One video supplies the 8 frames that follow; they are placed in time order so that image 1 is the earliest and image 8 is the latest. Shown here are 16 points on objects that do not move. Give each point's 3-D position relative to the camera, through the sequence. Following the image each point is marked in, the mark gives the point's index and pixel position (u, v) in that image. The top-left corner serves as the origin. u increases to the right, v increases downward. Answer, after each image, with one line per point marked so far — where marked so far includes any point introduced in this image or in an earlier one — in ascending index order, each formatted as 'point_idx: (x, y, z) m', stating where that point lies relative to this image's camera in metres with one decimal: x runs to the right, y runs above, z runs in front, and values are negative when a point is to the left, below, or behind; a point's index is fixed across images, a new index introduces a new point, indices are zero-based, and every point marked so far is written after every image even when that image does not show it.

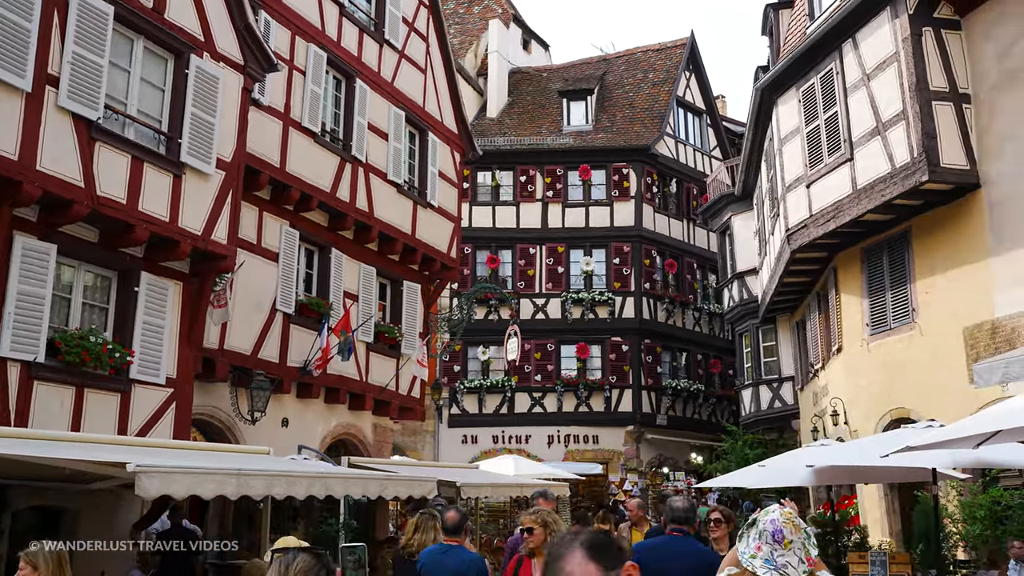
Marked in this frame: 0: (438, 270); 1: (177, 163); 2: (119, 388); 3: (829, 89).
0: (-1.4, +0.3, +18.2) m
1: (-3.3, +1.2, +9.9) m
2: (-3.7, -0.9, +9.5) m
3: (+4.7, +3.0, +14.9) m
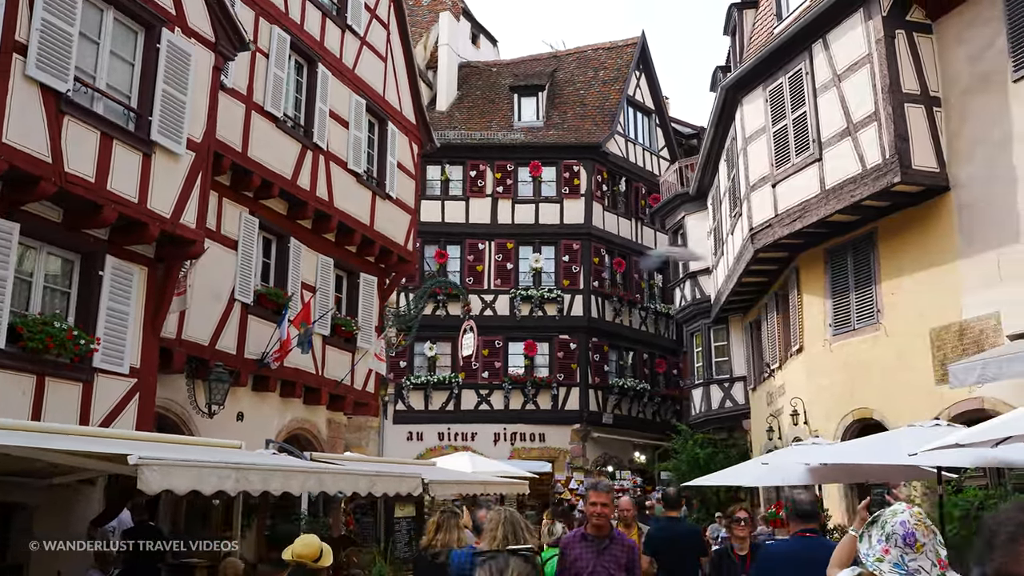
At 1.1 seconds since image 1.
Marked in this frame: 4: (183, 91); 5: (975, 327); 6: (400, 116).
0: (-2.1, +0.4, +17.8) m
1: (-3.4, +1.4, +9.4) m
2: (-3.8, -0.8, +9.0) m
3: (+4.3, +3.0, +14.9) m
4: (-3.3, +2.0, +10.0) m
5: (+5.7, -0.5, +12.3) m
6: (-2.0, +3.1, +18.3) m
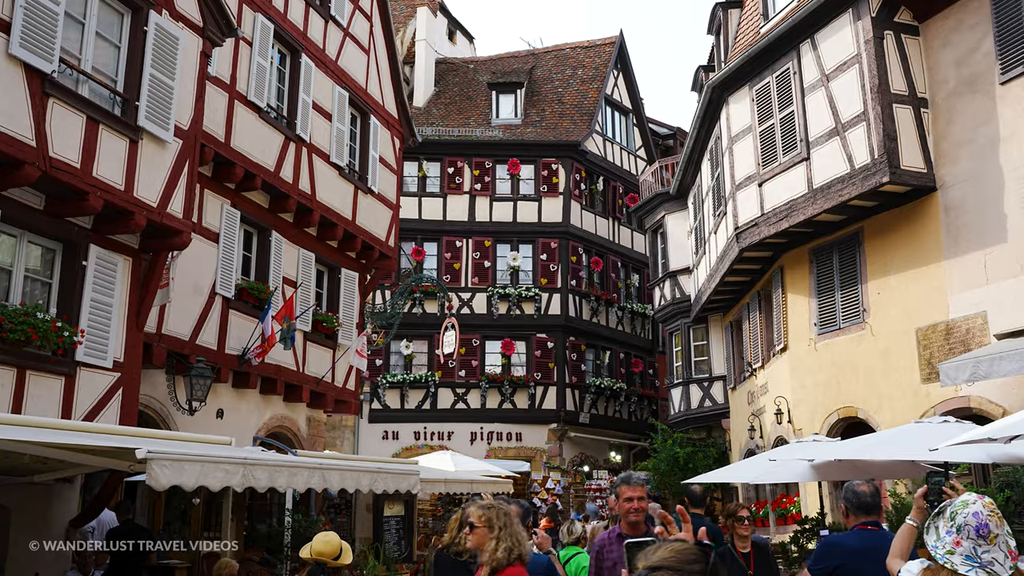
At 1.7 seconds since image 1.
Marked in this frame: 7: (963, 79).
0: (-2.4, +0.5, +17.5) m
1: (-3.4, +1.5, +9.1) m
2: (-3.9, -0.7, +8.7) m
3: (+4.1, +3.0, +14.9) m
4: (-3.3, +2.0, +9.7) m
5: (+5.5, -0.5, +12.3) m
6: (-2.3, +3.2, +18.0) m
7: (+5.8, +2.7, +12.8) m
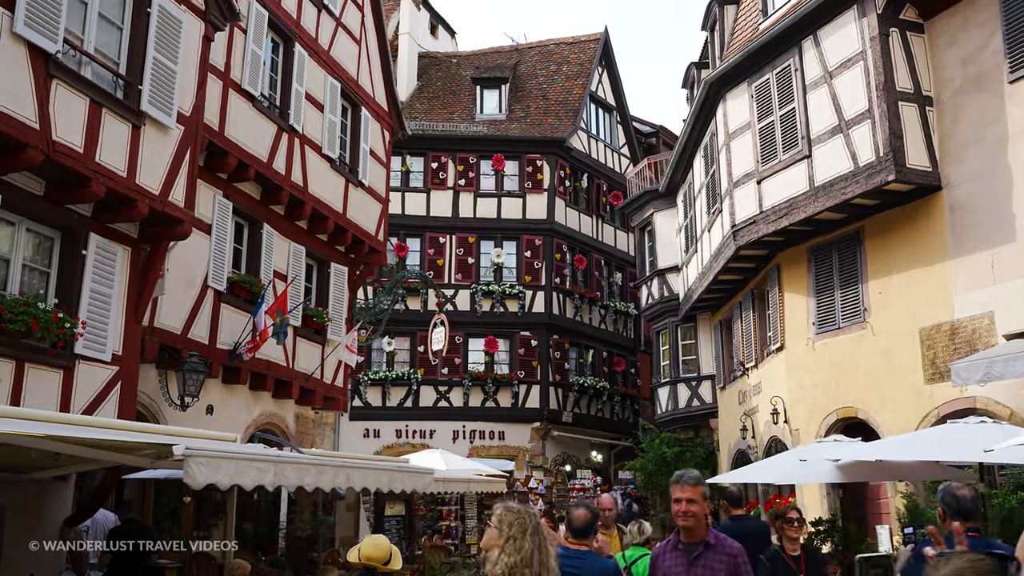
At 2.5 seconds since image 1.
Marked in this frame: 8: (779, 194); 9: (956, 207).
0: (-2.5, +0.6, +17.2) m
1: (-3.3, +1.5, +8.8) m
2: (-3.7, -0.6, +8.3) m
3: (+4.1, +3.0, +14.8) m
4: (-3.2, +2.1, +9.4) m
5: (+5.6, -0.5, +12.2) m
6: (-2.5, +3.3, +17.7) m
7: (+5.8, +2.7, +12.7) m
8: (+3.9, +1.4, +14.6) m
9: (+5.6, +1.0, +12.7) m
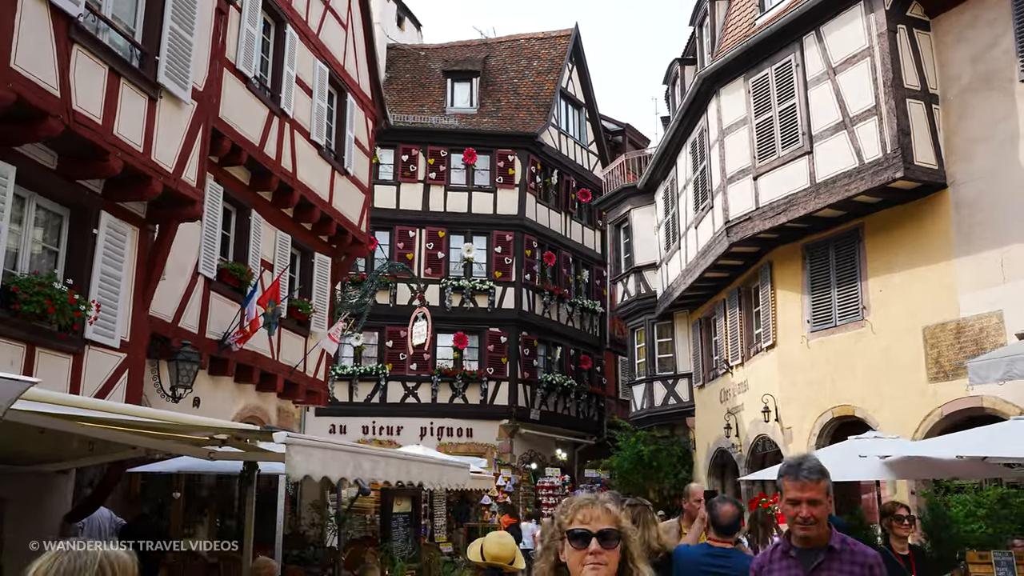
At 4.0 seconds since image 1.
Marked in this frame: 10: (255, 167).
0: (-2.7, +0.7, +16.7) m
1: (-3.0, +1.7, +8.3) m
2: (-3.4, -0.5, +7.8) m
3: (+4.0, +3.0, +14.7) m
4: (-2.9, +2.3, +8.9) m
5: (+5.6, -0.4, +12.2) m
6: (-2.6, +3.4, +17.2) m
7: (+5.9, +2.7, +12.7) m
8: (+3.8, +1.4, +14.5) m
9: (+5.7, +1.0, +12.7) m
10: (-3.5, +1.6, +13.5) m
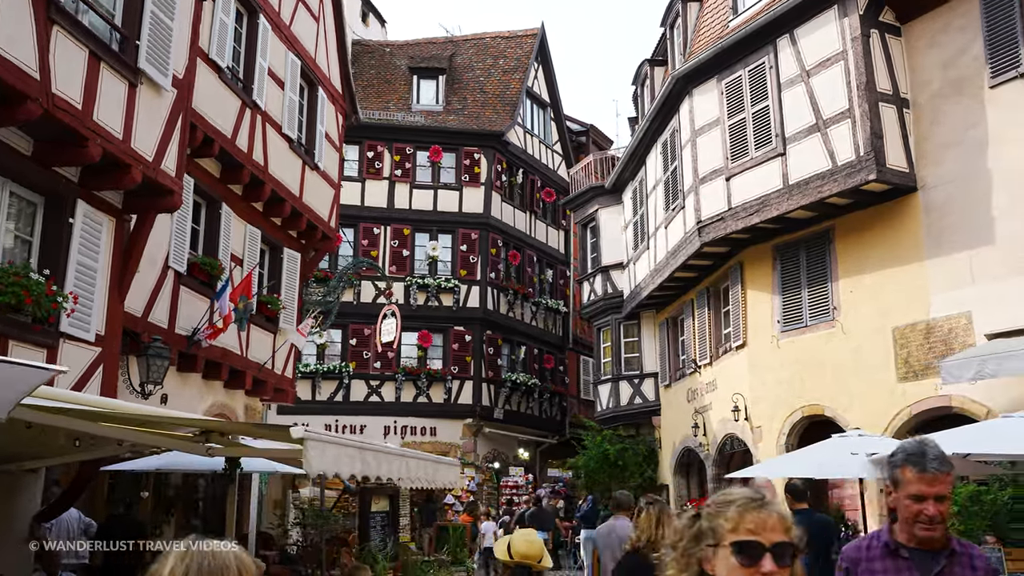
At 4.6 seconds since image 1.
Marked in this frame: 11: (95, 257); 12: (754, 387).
0: (-3.2, +0.8, +16.5) m
1: (-3.0, +1.7, +8.1) m
2: (-3.5, -0.4, +7.5) m
3: (+3.7, +3.0, +14.8) m
4: (-3.0, +2.3, +8.6) m
5: (+5.3, -0.5, +12.4) m
6: (-3.1, +3.5, +17.0) m
7: (+5.6, +2.7, +12.9) m
8: (+3.5, +1.4, +14.6) m
9: (+5.4, +1.0, +12.9) m
10: (-3.8, +1.7, +13.2) m
11: (-3.4, +0.3, +8.2) m
12: (+3.7, -1.5, +15.4) m
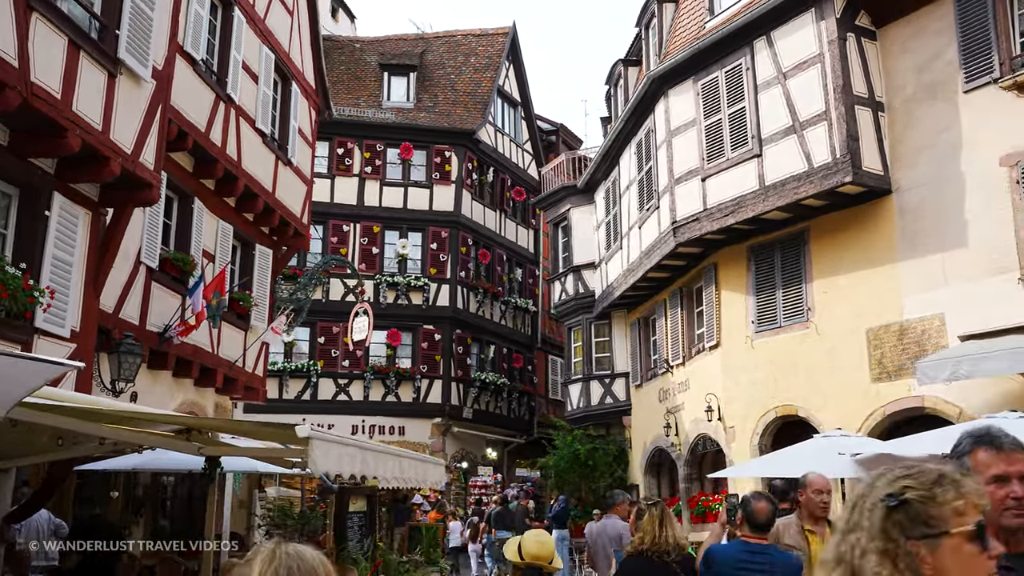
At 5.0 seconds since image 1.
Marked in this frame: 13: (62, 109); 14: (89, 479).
0: (-3.6, +0.8, +16.3) m
1: (-3.1, +1.8, +7.9) m
2: (-3.6, -0.4, +7.3) m
3: (+3.3, +3.0, +14.9) m
4: (-3.1, +2.4, +8.5) m
5: (+5.1, -0.5, +12.5) m
6: (-3.5, +3.5, +16.8) m
7: (+5.4, +2.6, +13.1) m
8: (+3.1, +1.4, +14.7) m
9: (+5.1, +1.0, +13.0) m
10: (-4.1, +1.8, +13.0) m
11: (-3.5, +0.3, +8.0) m
12: (+3.3, -1.5, +15.5) m
13: (-3.2, +1.3, +7.2) m
14: (-4.8, -2.1, +11.3) m
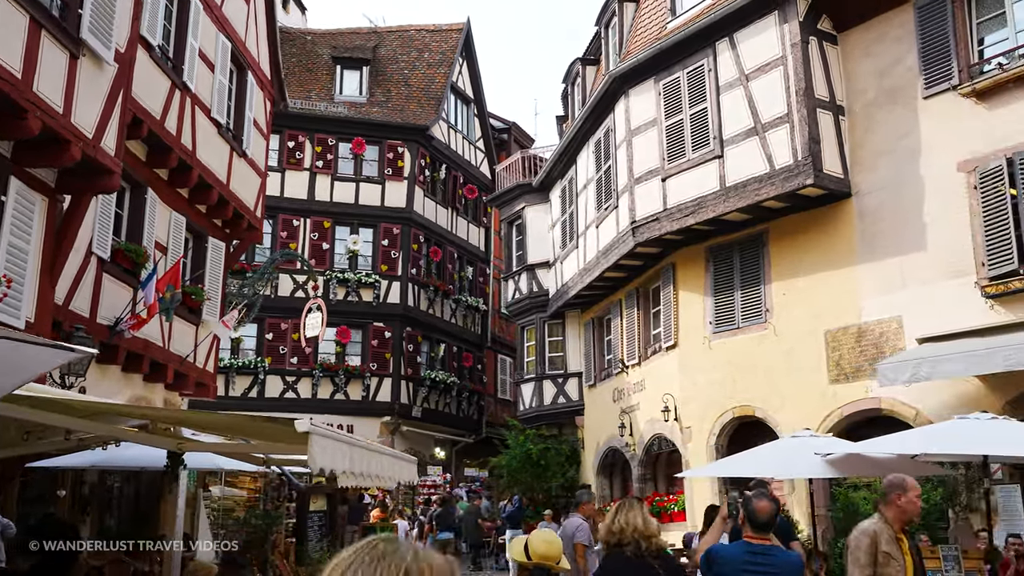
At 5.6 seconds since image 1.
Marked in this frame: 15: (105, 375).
0: (-4.3, +0.9, +16.0) m
1: (-3.3, +1.9, +7.5) m
2: (-3.7, -0.3, +7.0) m
3: (+2.8, +3.0, +14.9) m
4: (-3.2, +2.5, +8.1) m
5: (+4.6, -0.5, +12.7) m
6: (-4.2, +3.6, +16.5) m
7: (+4.9, +2.6, +13.2) m
8: (+2.6, +1.4, +14.7) m
9: (+4.6, +1.0, +13.1) m
10: (-4.5, +1.9, +12.6) m
11: (-3.7, +0.4, +7.7) m
12: (+2.7, -1.5, +15.5) m
13: (-3.3, +1.4, +6.8) m
14: (-5.2, -2.0, +10.9) m
15: (-5.1, -1.1, +12.5) m
